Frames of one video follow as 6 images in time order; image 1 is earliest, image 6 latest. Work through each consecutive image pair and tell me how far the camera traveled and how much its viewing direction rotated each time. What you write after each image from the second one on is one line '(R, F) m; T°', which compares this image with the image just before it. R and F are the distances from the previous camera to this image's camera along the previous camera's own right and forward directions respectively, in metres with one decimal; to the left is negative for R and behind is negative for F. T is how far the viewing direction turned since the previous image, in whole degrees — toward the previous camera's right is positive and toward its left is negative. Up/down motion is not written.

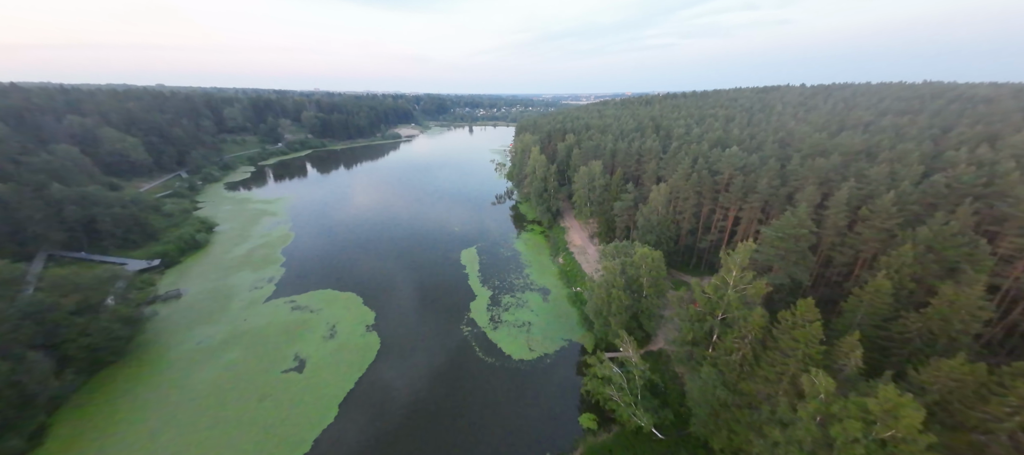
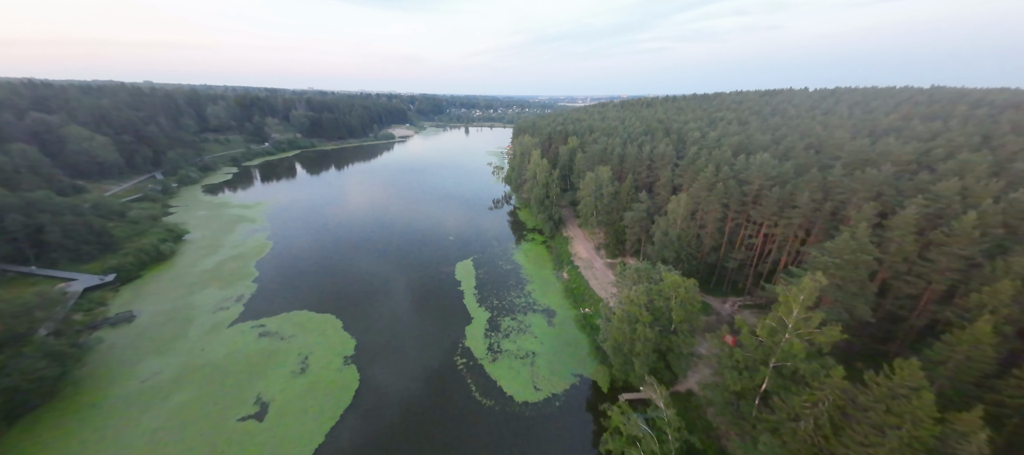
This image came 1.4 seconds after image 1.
(-0.7, +4.7) m; +1°
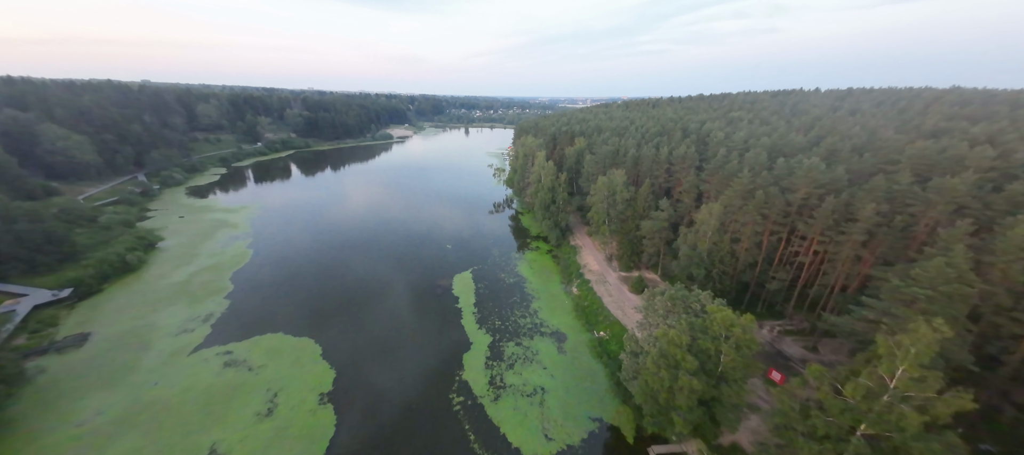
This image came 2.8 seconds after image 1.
(-0.5, +4.7) m; 0°
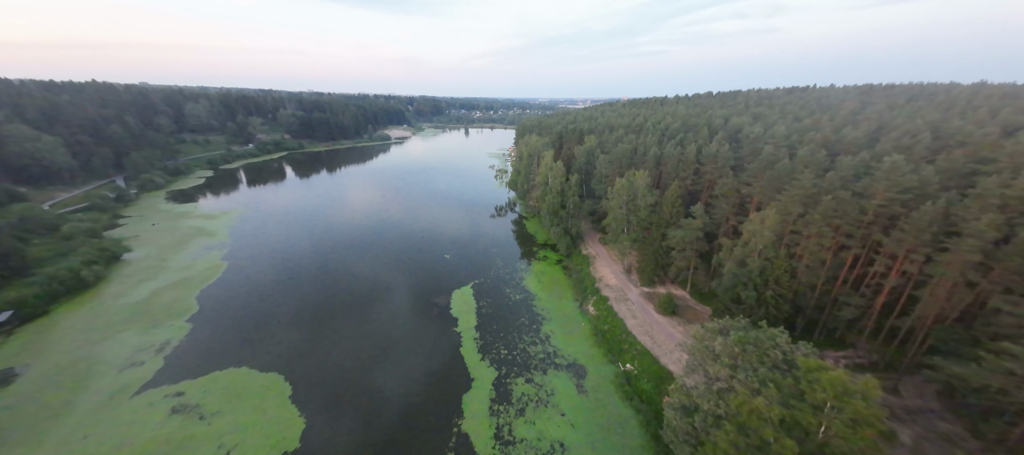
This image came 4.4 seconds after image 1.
(-0.7, +5.4) m; 0°
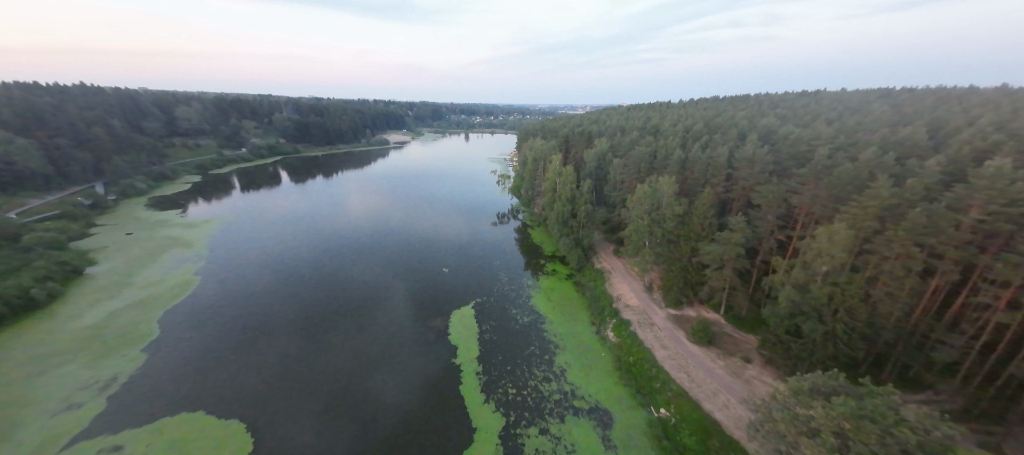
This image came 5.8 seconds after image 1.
(-0.8, +4.5) m; 0°
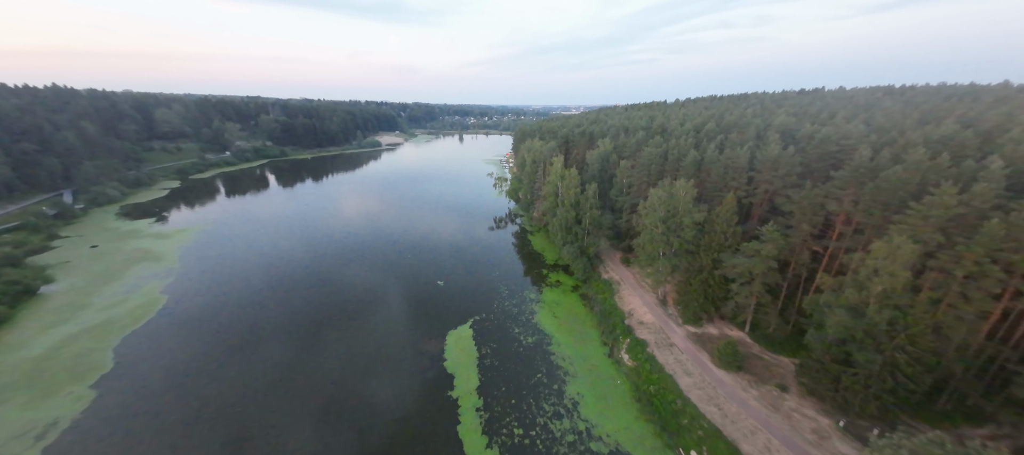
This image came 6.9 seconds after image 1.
(-0.6, +3.2) m; +1°
